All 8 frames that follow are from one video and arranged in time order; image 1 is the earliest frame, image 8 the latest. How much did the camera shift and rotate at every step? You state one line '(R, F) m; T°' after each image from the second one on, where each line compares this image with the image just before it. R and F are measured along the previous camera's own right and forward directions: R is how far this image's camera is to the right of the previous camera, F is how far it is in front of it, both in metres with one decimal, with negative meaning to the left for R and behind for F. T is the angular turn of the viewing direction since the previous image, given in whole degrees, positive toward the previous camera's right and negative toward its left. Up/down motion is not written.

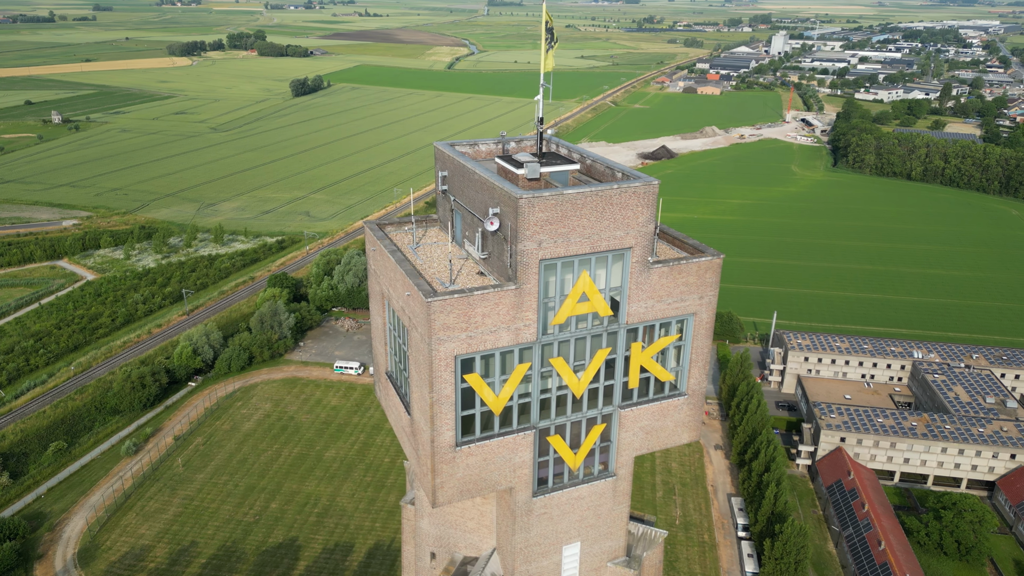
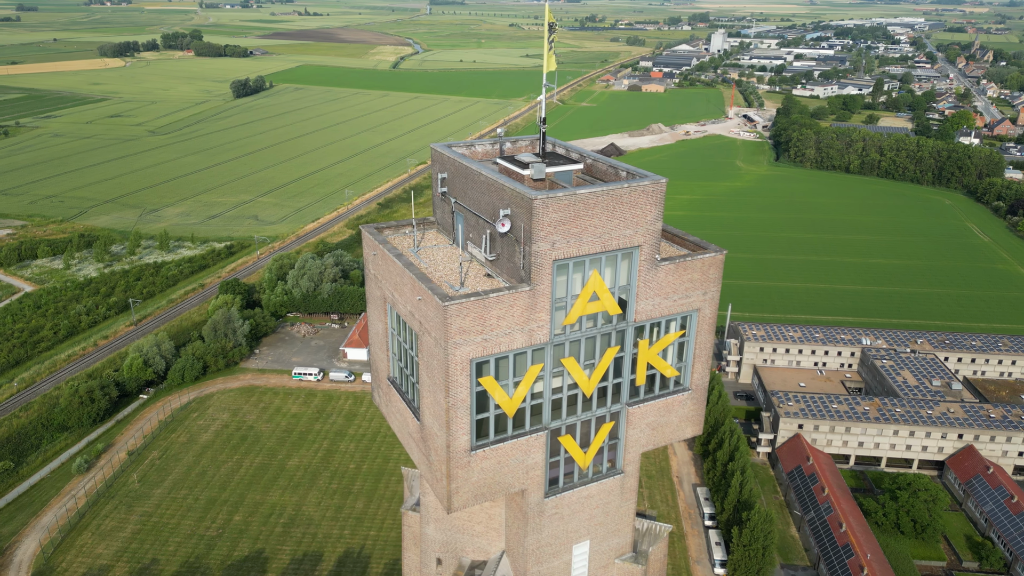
(-0.8, +0.1) m; +4°
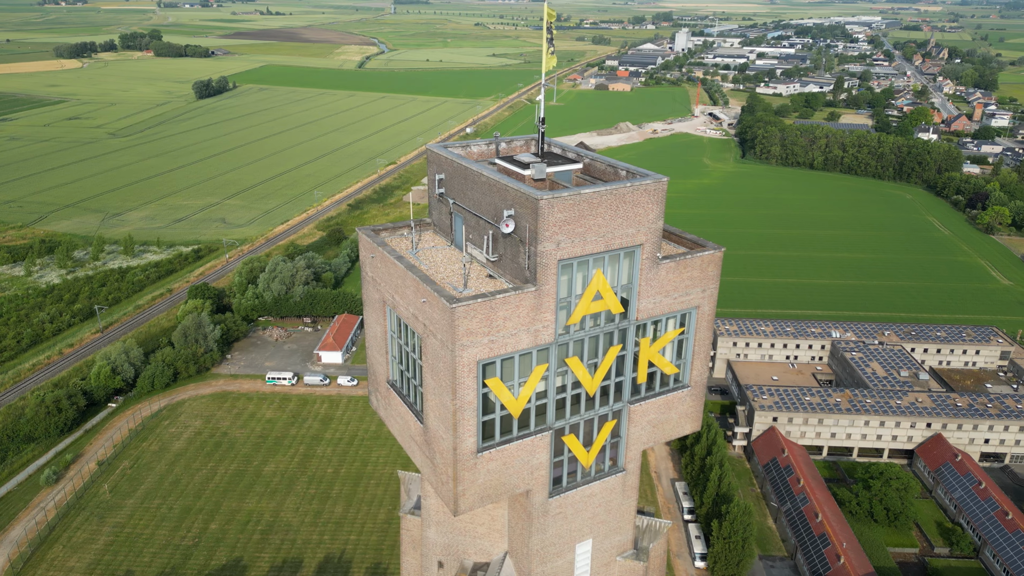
(-0.5, 0.0) m; +2°
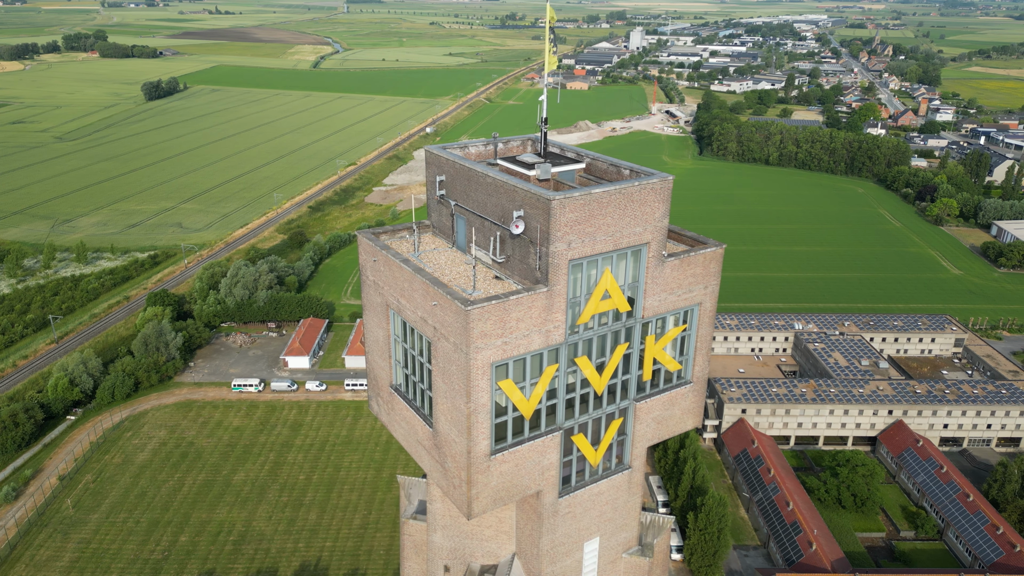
(-0.7, 0.0) m; +3°
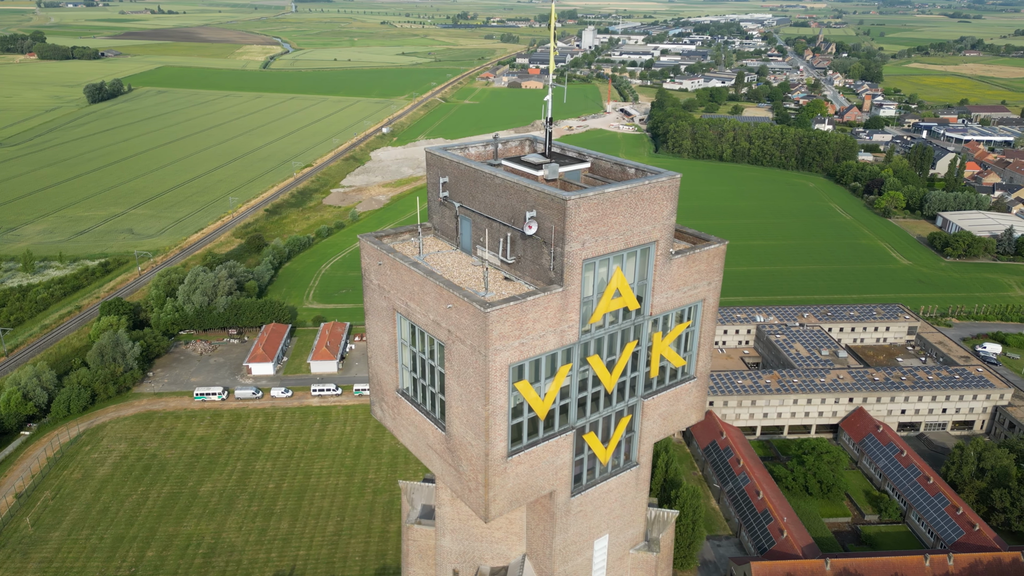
(-0.7, 0.0) m; +3°
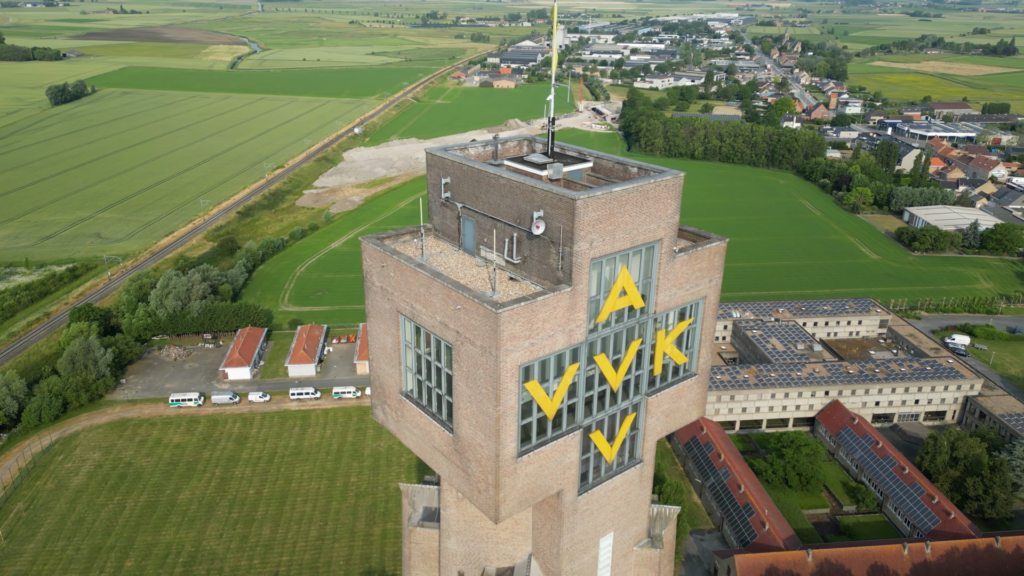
(-0.5, 0.0) m; +2°
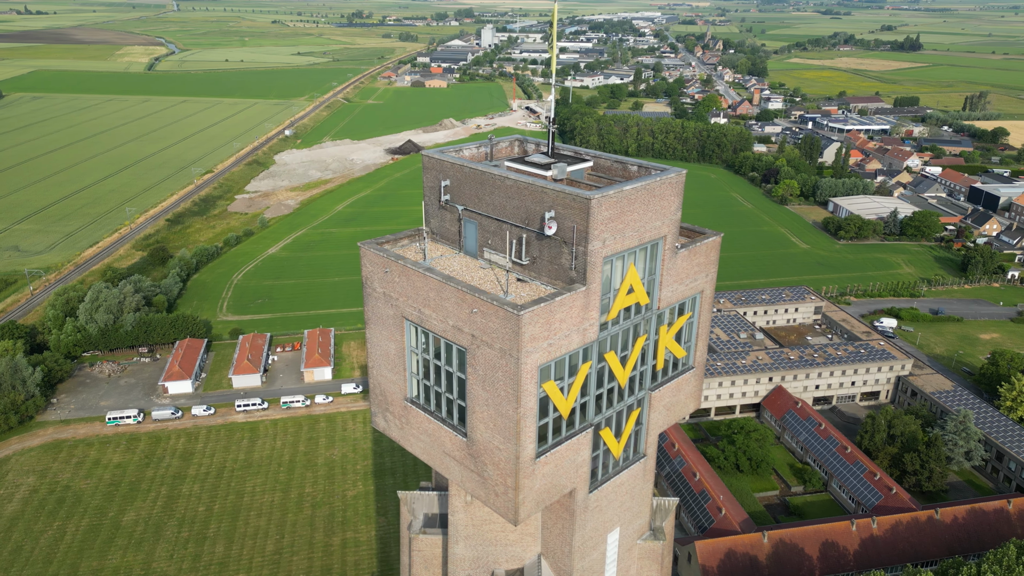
(-1.0, +0.1) m; +5°
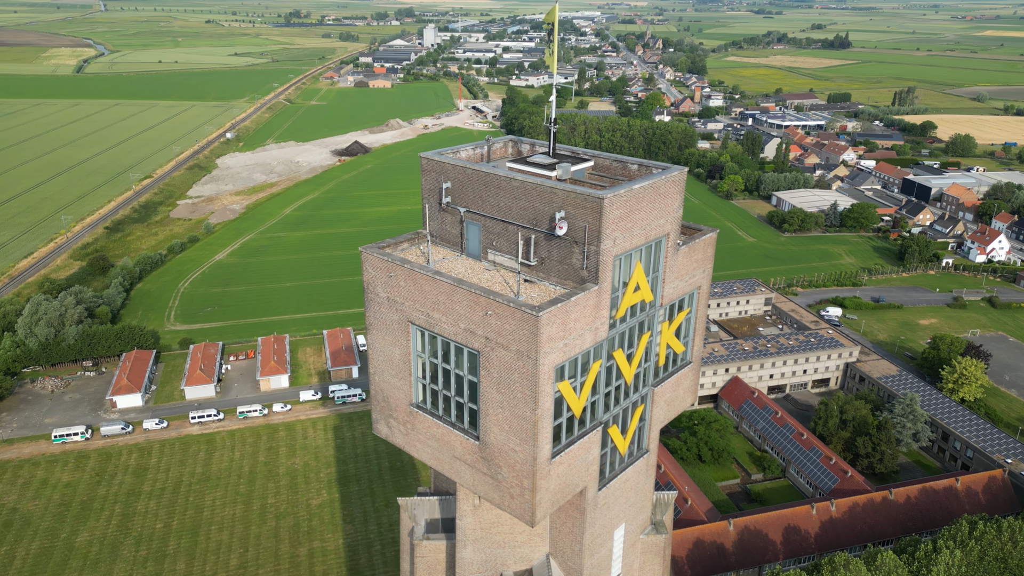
(-0.8, +0.1) m; +4°
